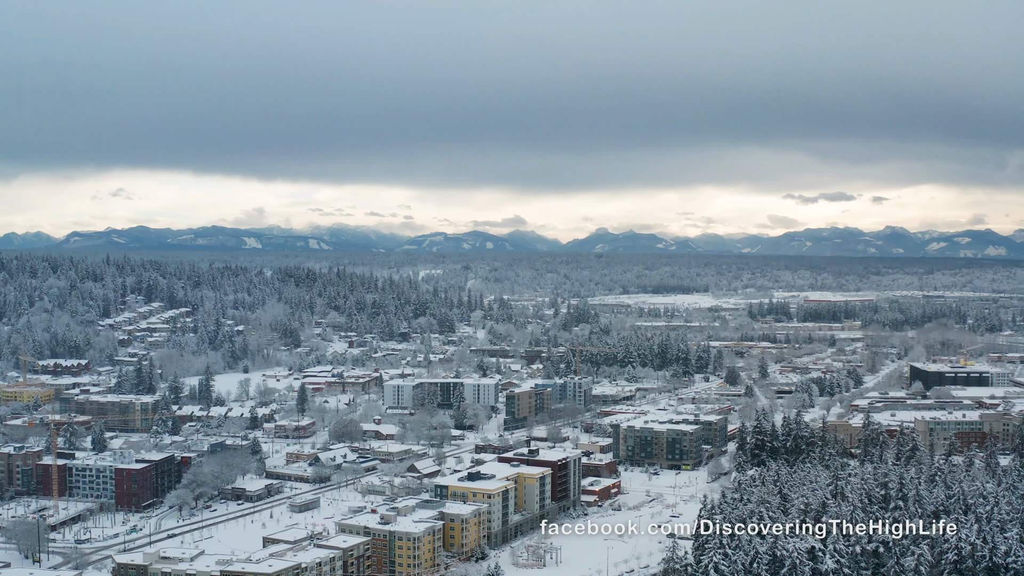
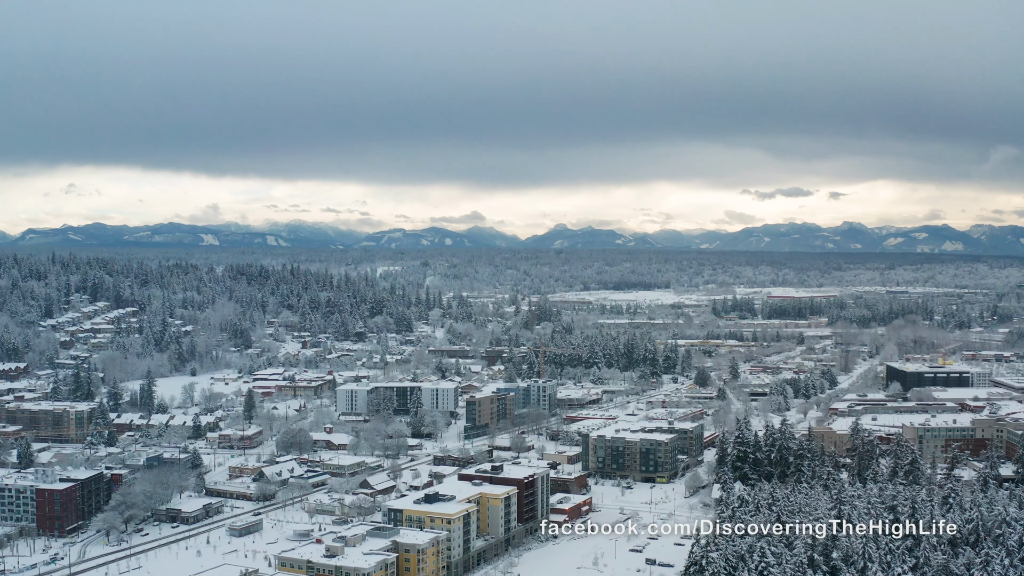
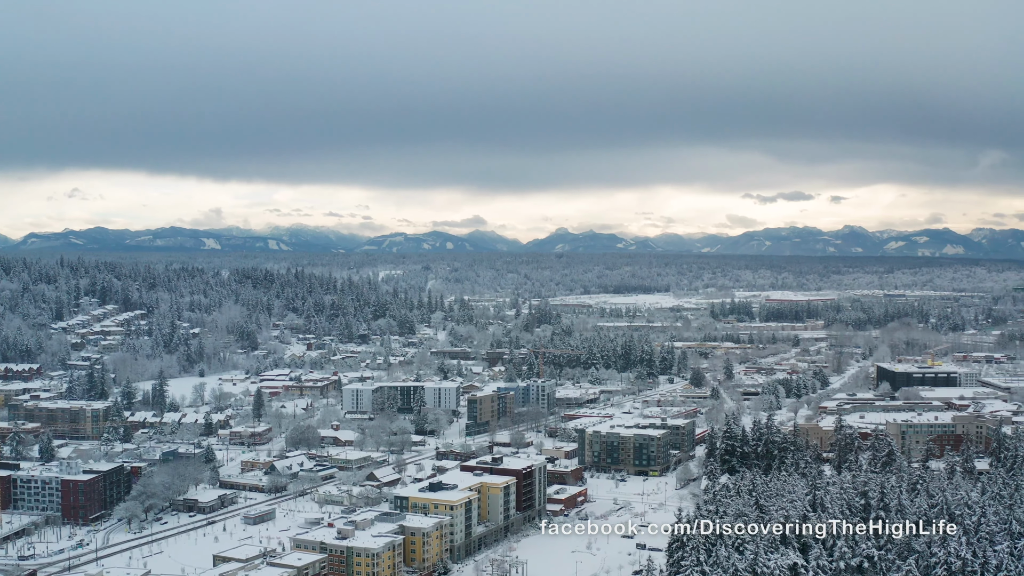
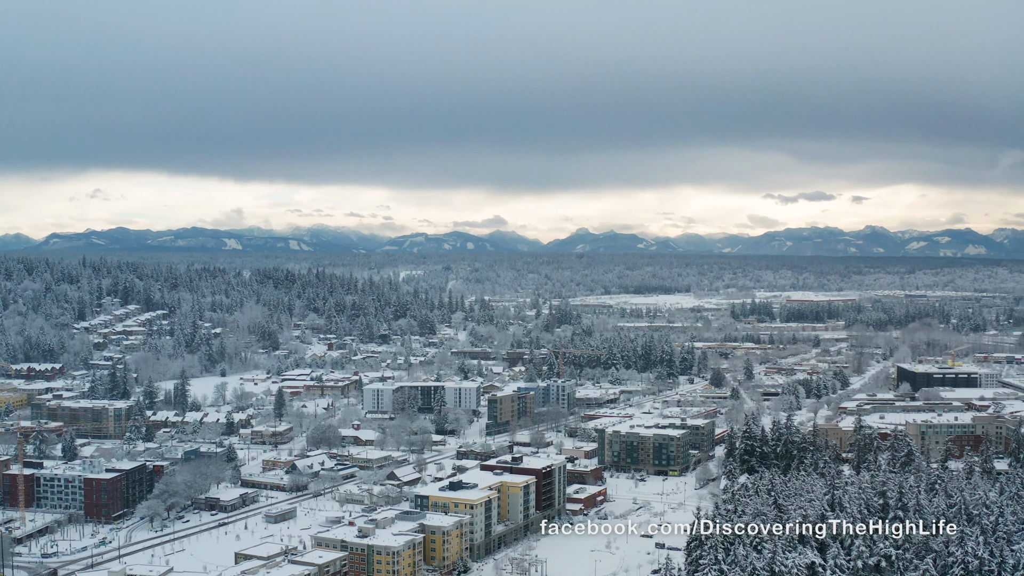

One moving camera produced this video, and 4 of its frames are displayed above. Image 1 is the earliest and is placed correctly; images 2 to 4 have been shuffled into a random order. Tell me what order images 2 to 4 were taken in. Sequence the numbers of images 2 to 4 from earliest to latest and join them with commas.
4, 3, 2
